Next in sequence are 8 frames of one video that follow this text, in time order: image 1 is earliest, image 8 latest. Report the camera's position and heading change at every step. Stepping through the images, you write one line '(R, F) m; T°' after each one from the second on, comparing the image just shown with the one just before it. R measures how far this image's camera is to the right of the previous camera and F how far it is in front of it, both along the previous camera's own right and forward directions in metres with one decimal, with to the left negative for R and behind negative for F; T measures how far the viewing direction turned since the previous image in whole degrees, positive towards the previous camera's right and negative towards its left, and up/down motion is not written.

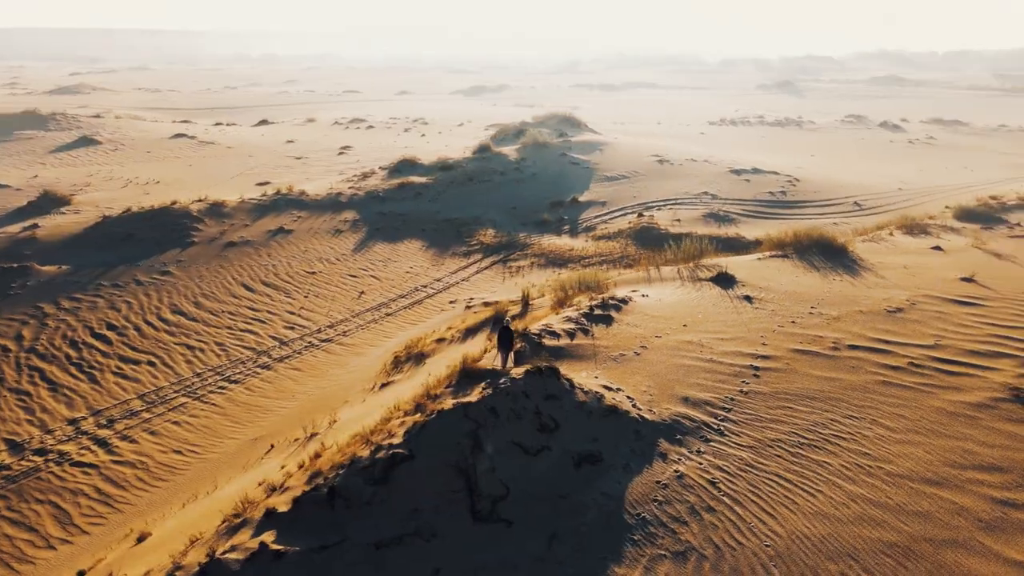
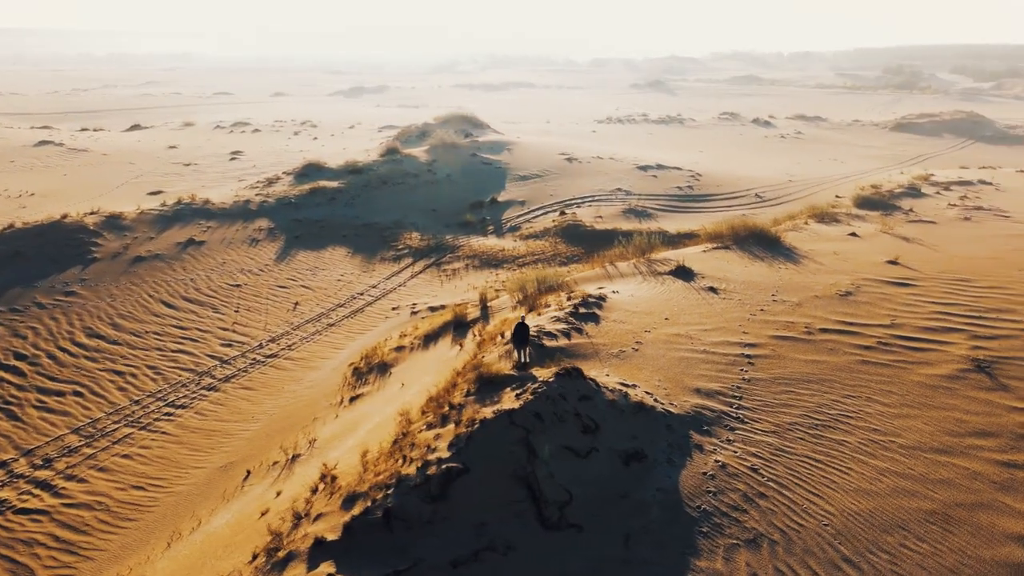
(-1.0, +0.2) m; +9°
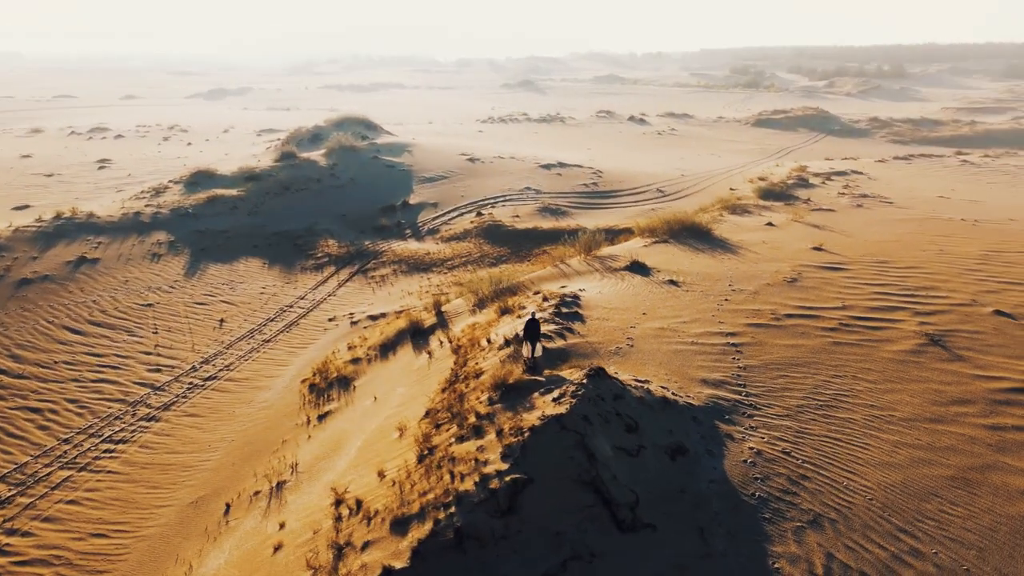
(-1.0, +0.2) m; +10°
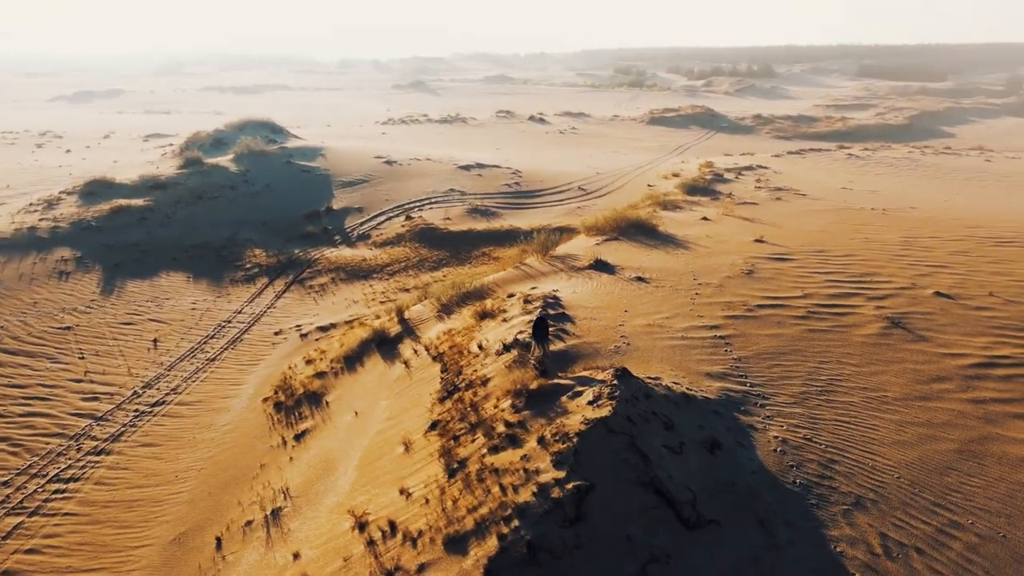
(-0.9, +0.2) m; +8°
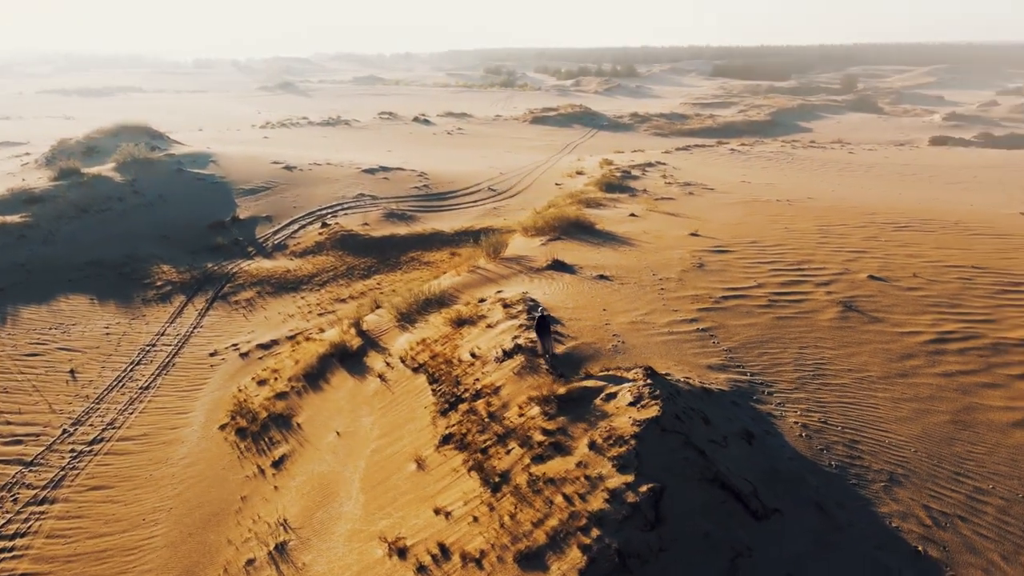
(-1.0, +0.2) m; +10°
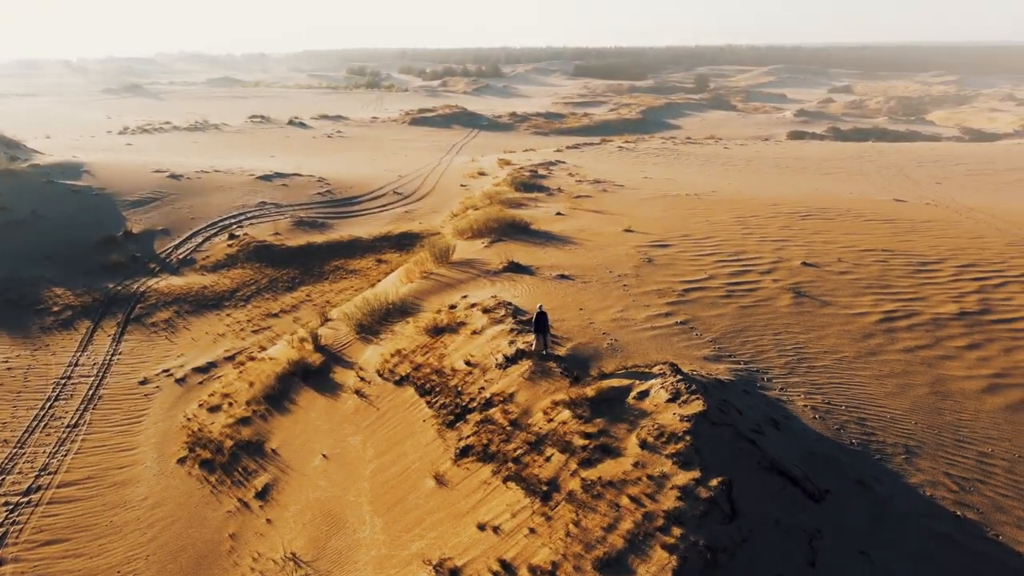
(-1.1, +0.2) m; +10°
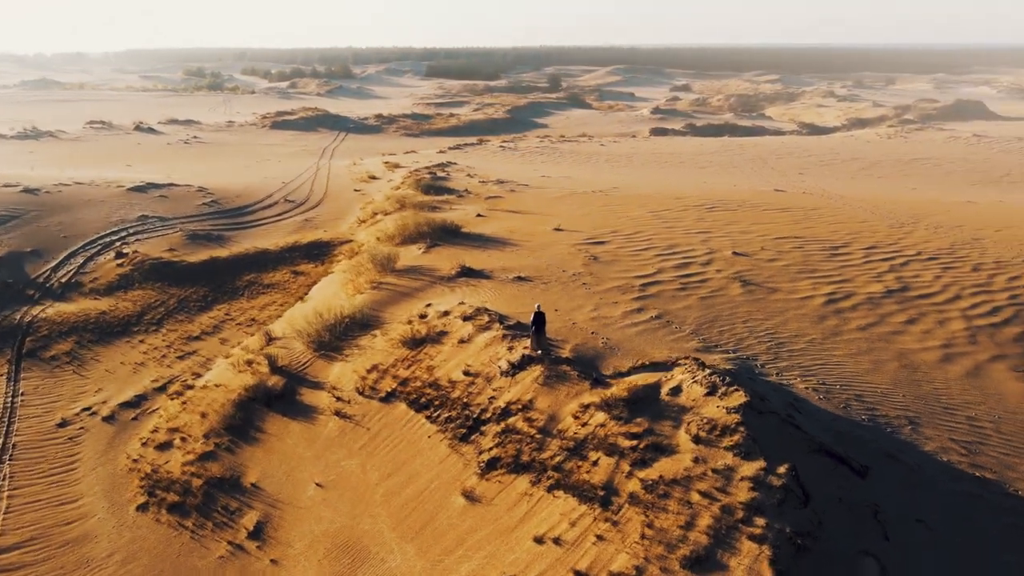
(-1.2, +0.2) m; +11°
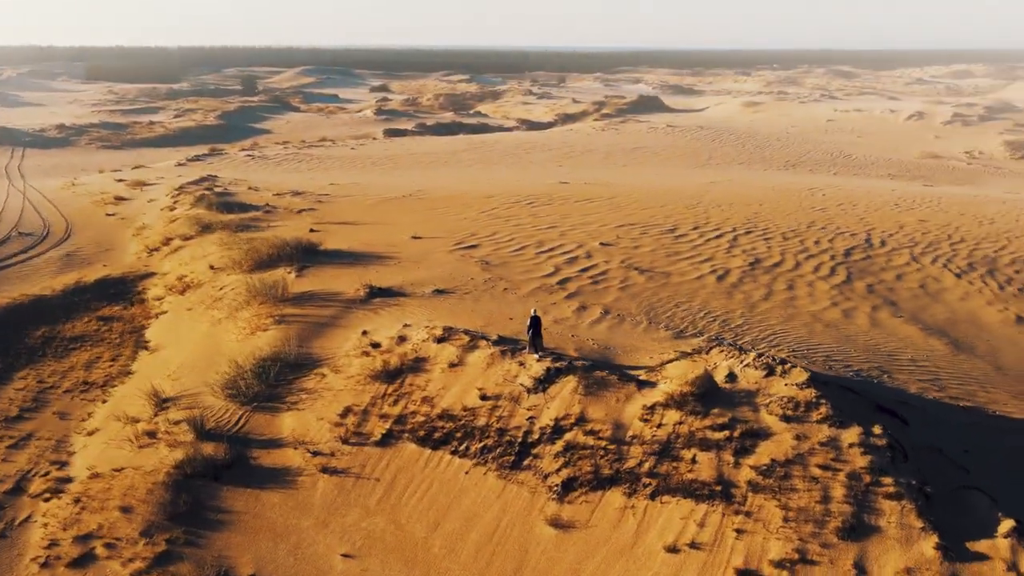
(-2.4, +0.8) m; +22°
